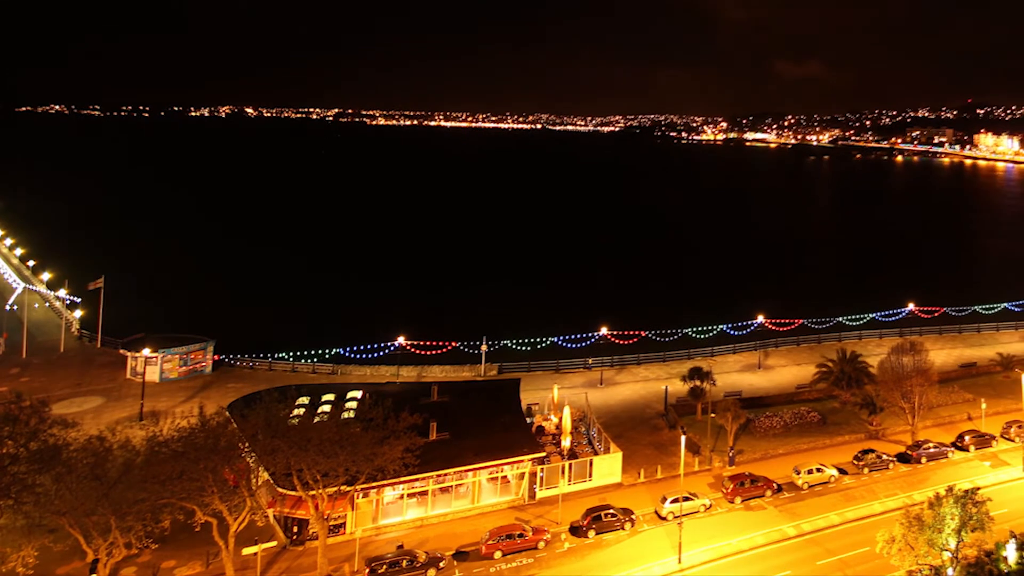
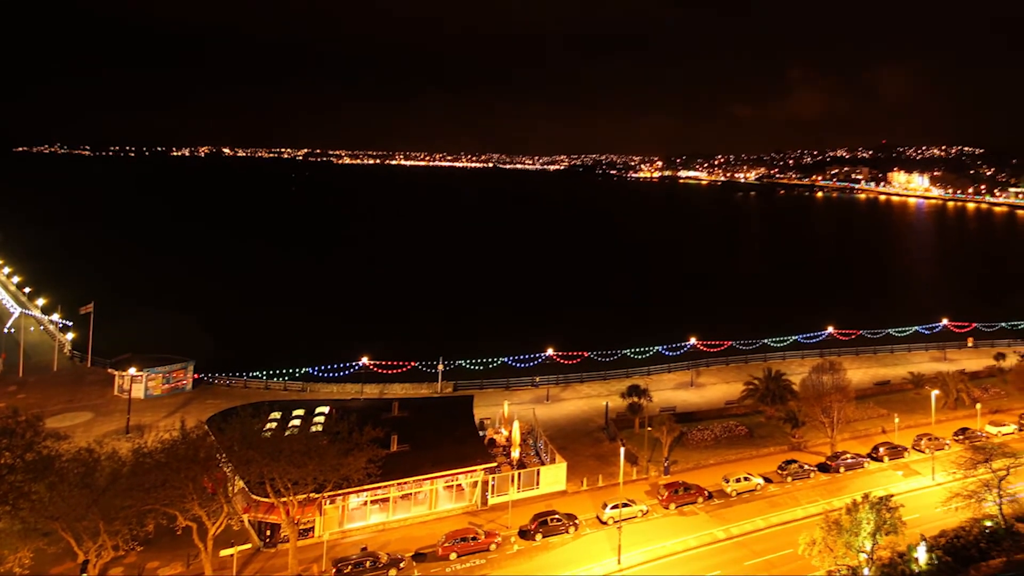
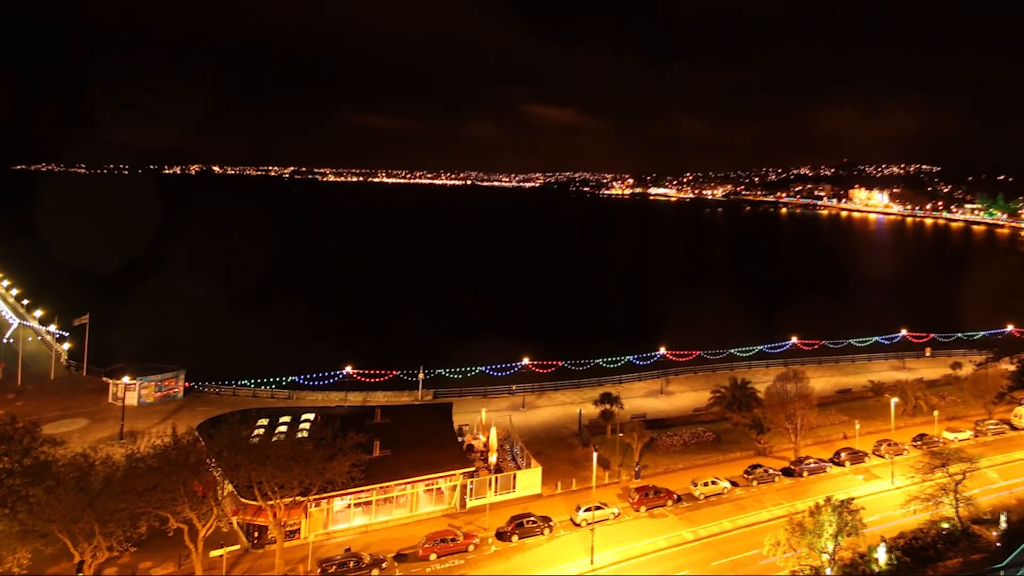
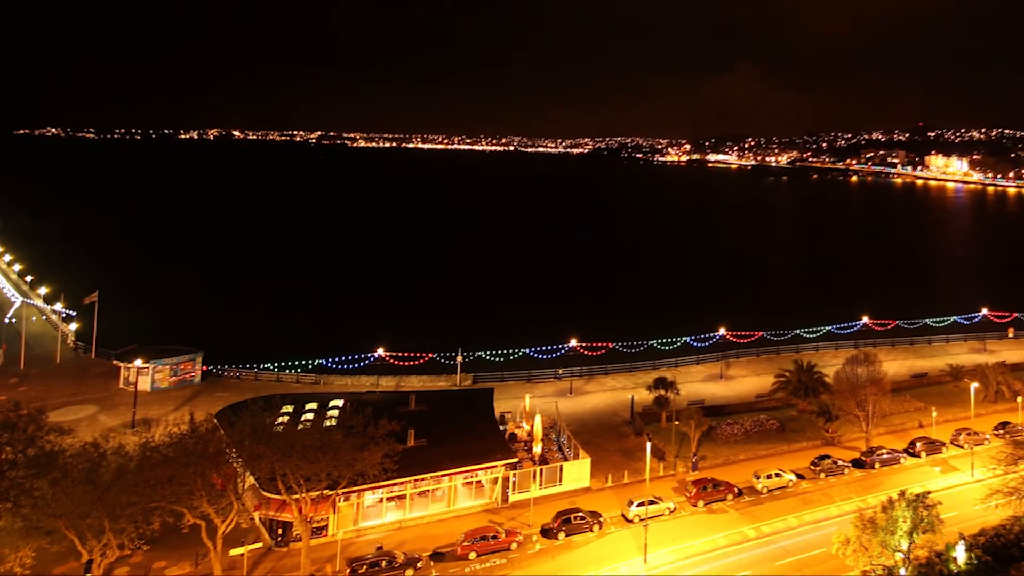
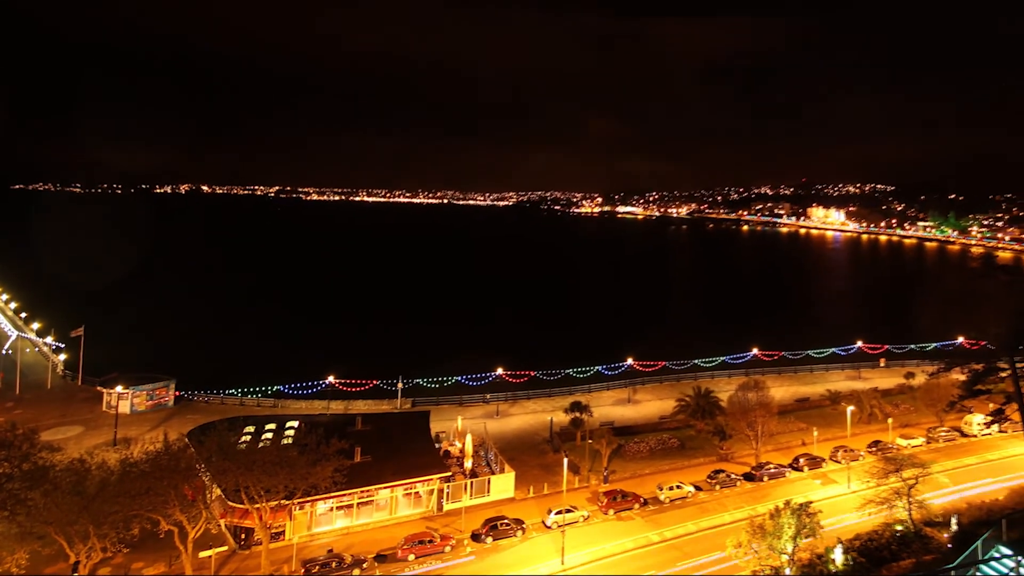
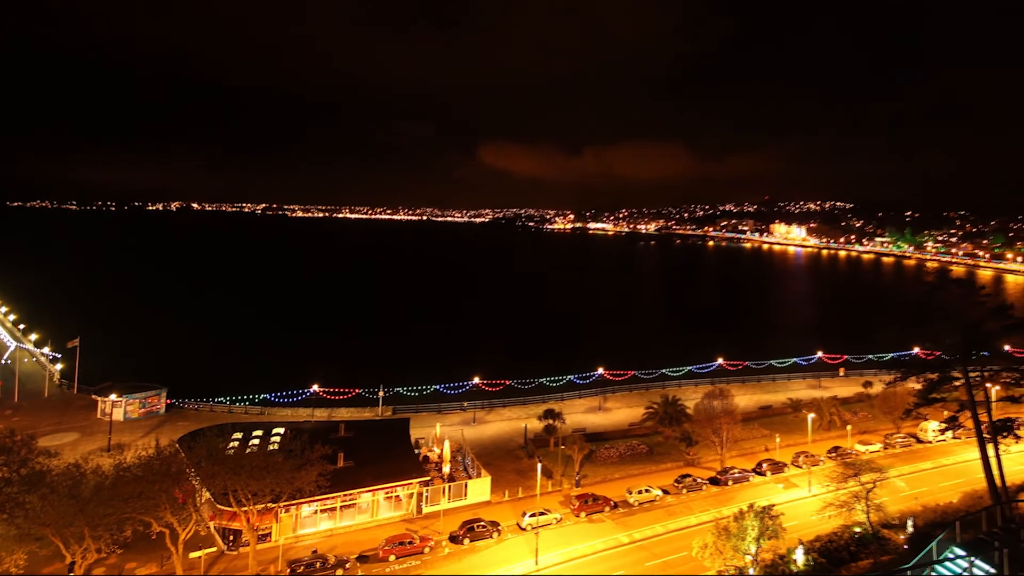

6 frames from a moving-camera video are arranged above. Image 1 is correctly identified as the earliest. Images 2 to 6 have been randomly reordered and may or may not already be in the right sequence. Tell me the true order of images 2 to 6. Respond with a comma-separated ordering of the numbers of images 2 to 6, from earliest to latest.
4, 2, 3, 5, 6
